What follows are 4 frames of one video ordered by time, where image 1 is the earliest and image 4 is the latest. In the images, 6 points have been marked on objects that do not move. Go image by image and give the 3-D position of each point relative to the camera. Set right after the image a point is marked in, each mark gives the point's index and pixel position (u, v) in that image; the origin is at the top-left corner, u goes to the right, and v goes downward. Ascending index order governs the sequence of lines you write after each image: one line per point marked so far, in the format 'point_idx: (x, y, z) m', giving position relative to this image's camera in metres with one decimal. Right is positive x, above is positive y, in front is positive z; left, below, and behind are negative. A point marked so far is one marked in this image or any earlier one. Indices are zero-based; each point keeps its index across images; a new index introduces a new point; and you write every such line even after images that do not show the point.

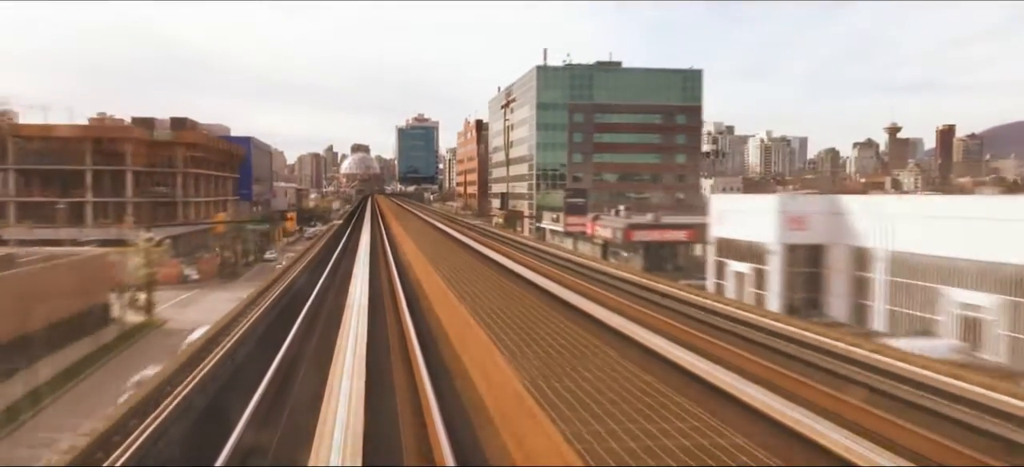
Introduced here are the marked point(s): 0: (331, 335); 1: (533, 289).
0: (-3.5, -2.2, +12.2) m
1: (+0.6, -1.5, +17.0) m
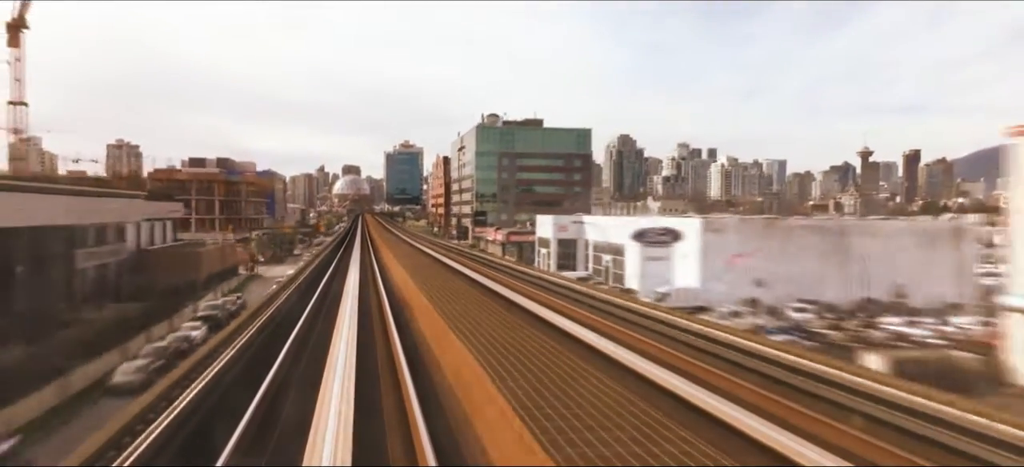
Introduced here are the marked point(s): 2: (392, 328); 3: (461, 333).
0: (-4.0, -2.6, +13.3) m
1: (+0.1, -2.0, +18.2) m
2: (-3.0, -2.3, +16.1) m
3: (-1.2, -2.2, +14.7) m
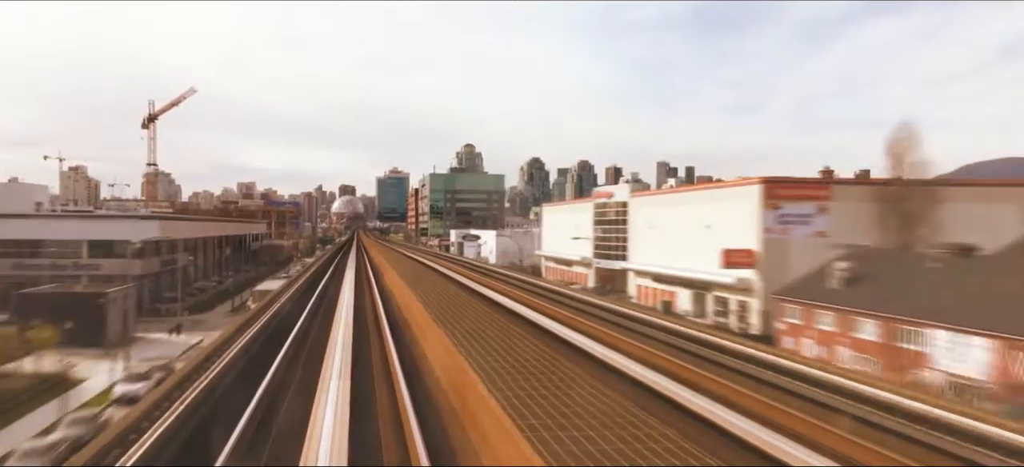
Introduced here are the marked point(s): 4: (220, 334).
0: (-4.4, -2.9, +14.4) m
1: (-0.3, -2.4, +19.4) m
2: (-3.4, -2.7, +17.2) m
3: (-1.5, -2.6, +15.9) m
4: (-7.9, -2.7, +17.3) m
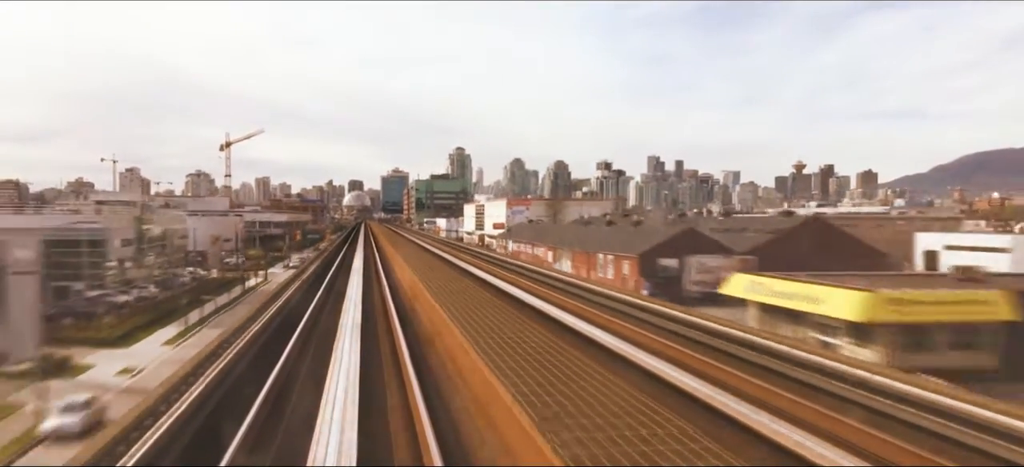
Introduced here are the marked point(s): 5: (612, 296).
0: (-4.2, -2.7, +14.4) m
1: (0.0, -2.2, +19.3) m
2: (-3.1, -2.5, +17.2) m
3: (-1.3, -2.4, +15.8) m
4: (-7.6, -2.5, +17.3) m
5: (+2.8, -2.1, +18.1) m
